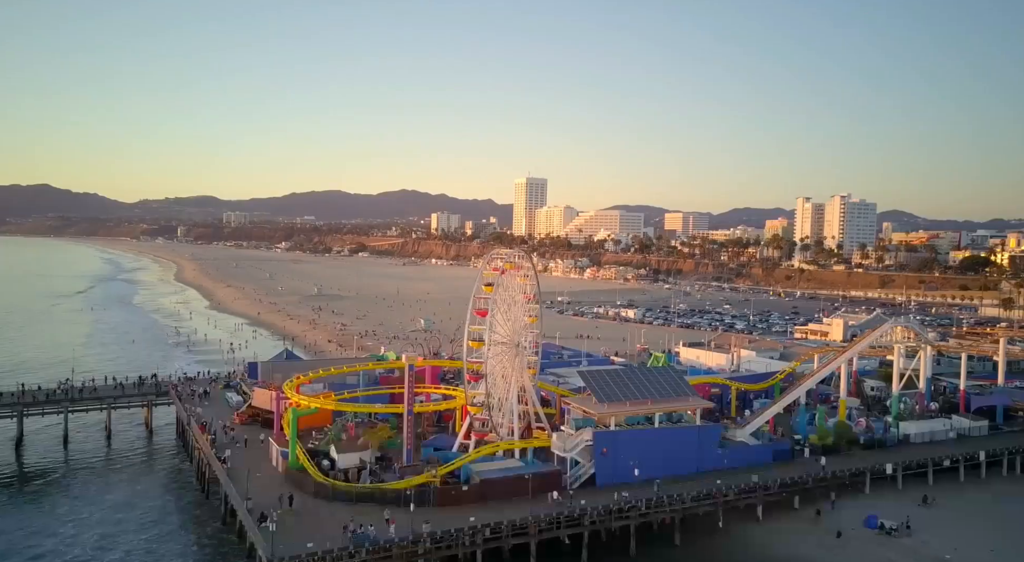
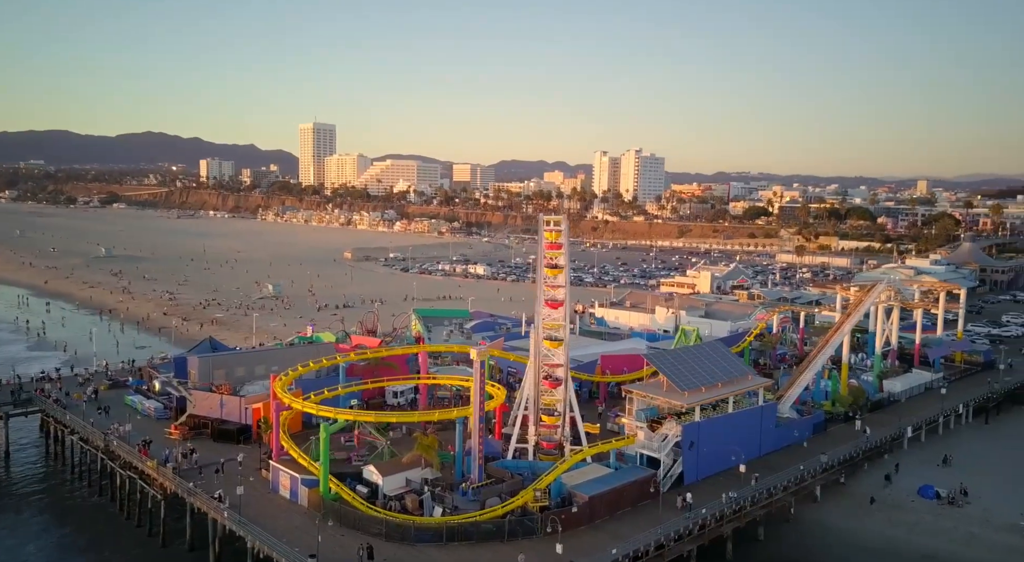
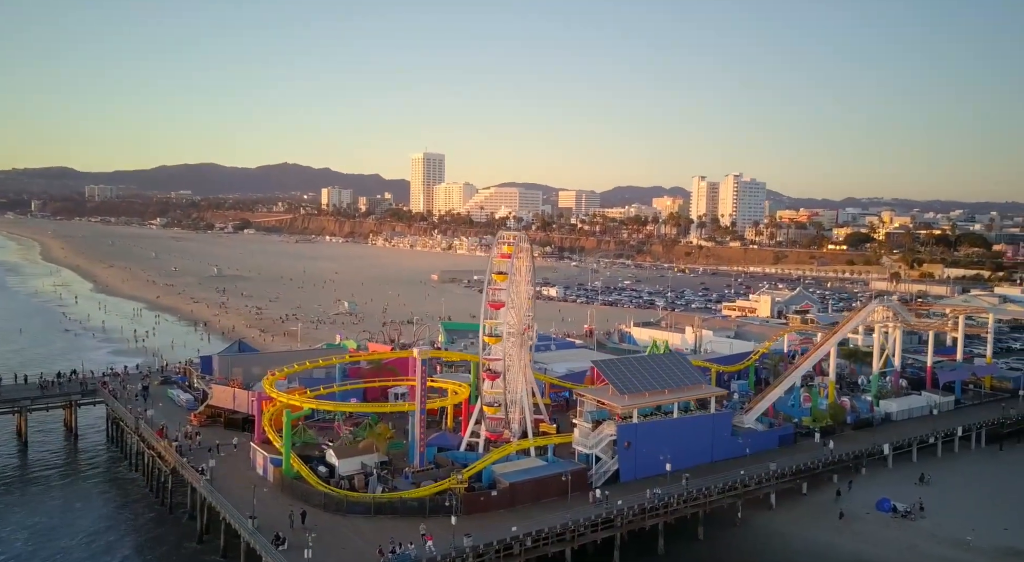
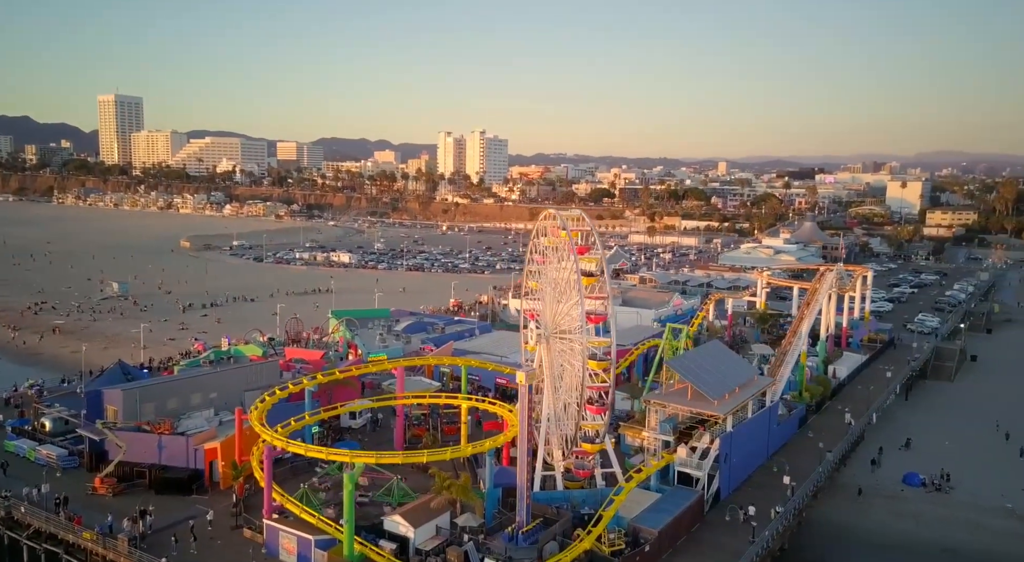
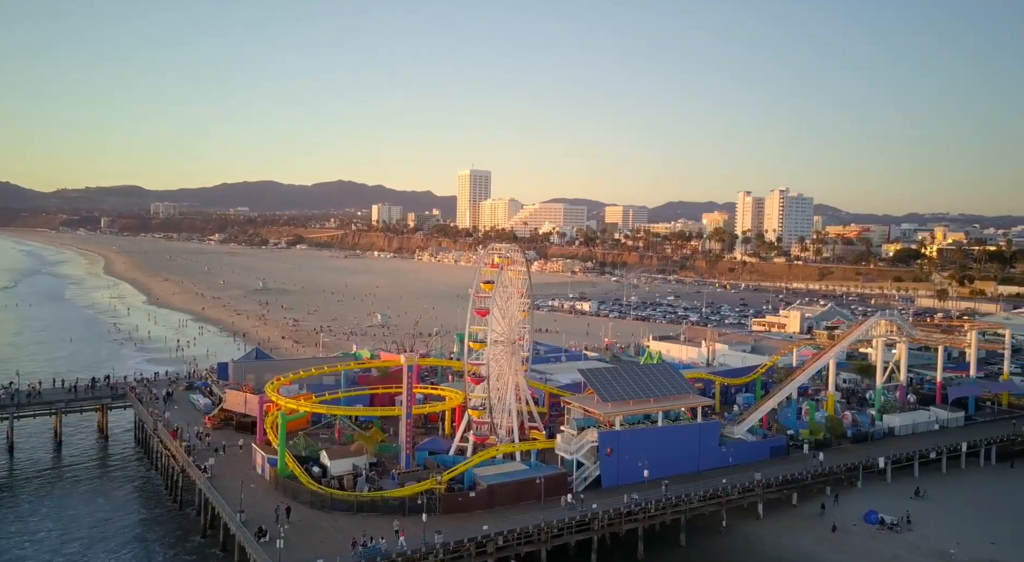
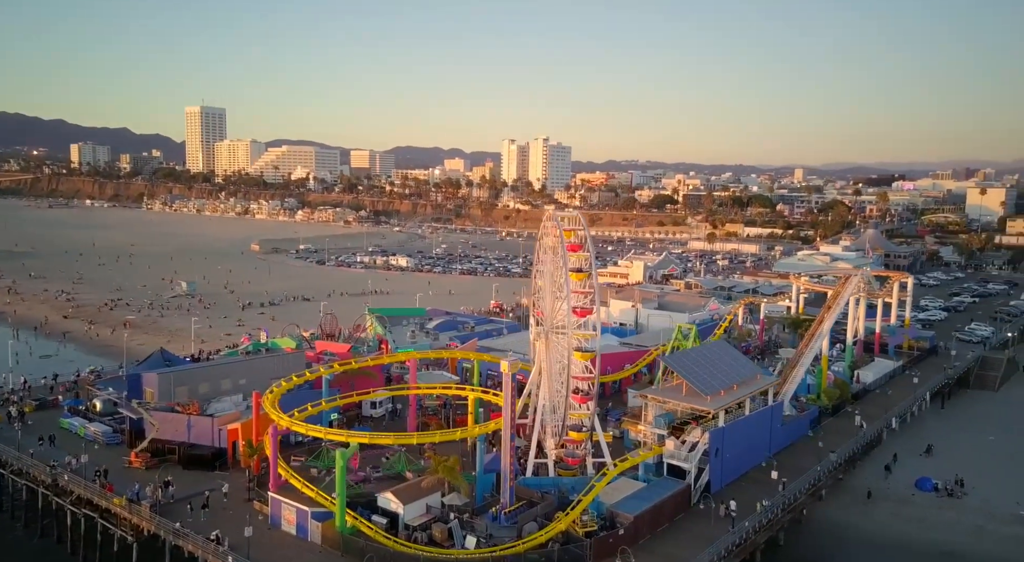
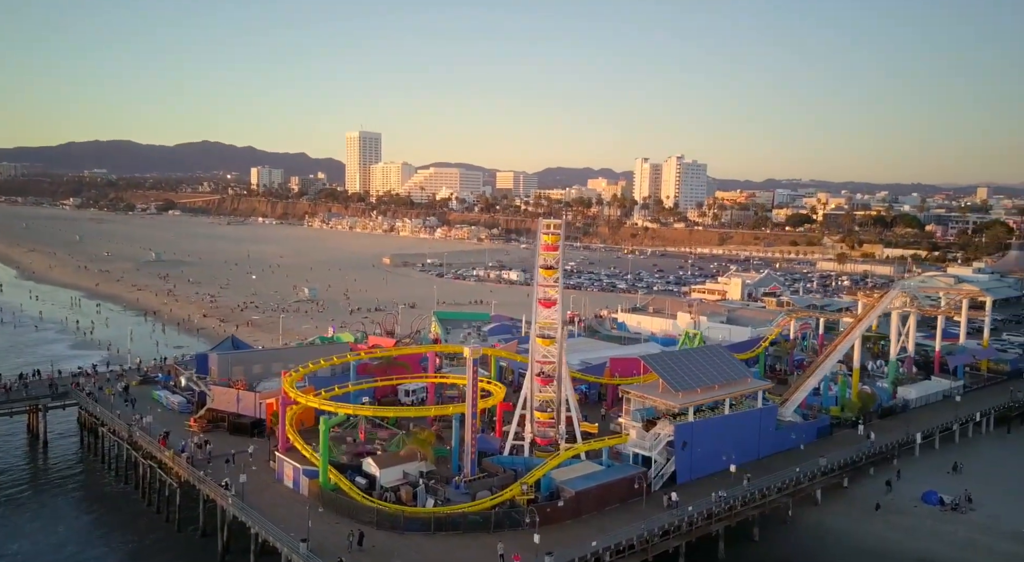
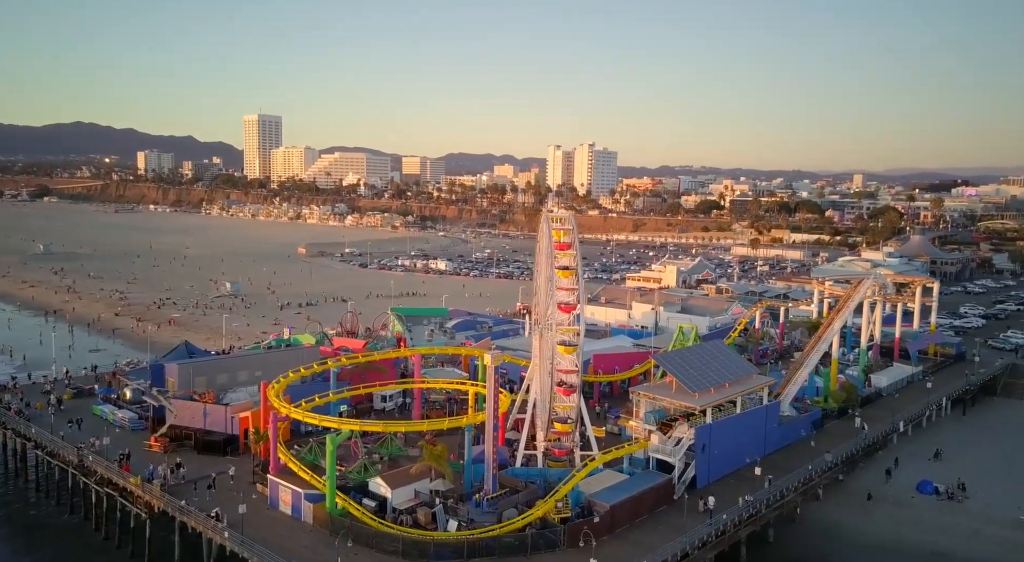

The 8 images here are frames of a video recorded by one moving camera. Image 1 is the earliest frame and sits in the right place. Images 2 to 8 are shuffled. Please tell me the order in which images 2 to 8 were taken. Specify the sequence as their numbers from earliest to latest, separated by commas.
5, 3, 7, 2, 8, 6, 4
